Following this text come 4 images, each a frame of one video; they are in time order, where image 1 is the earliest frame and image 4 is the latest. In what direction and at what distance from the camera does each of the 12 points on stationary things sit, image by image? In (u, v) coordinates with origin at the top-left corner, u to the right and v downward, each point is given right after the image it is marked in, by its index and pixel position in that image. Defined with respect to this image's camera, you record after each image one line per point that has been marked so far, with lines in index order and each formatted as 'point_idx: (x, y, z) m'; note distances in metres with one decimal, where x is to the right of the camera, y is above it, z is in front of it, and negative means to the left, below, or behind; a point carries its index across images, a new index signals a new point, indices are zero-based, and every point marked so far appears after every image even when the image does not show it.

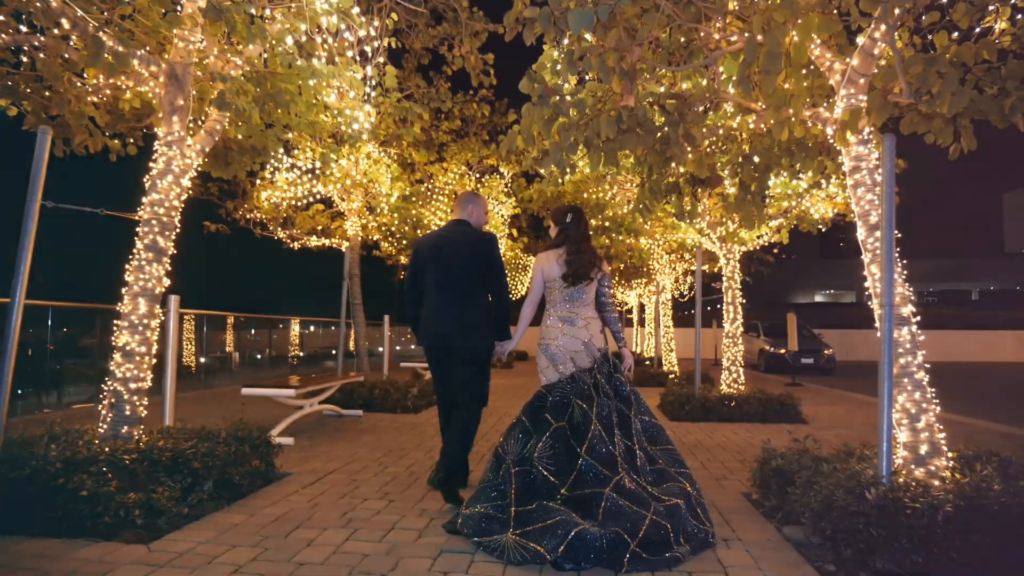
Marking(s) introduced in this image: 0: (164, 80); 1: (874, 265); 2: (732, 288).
0: (-2.6, +1.5, +6.0) m
1: (+2.4, +0.1, +5.4) m
2: (+3.3, 0.0, +12.5) m
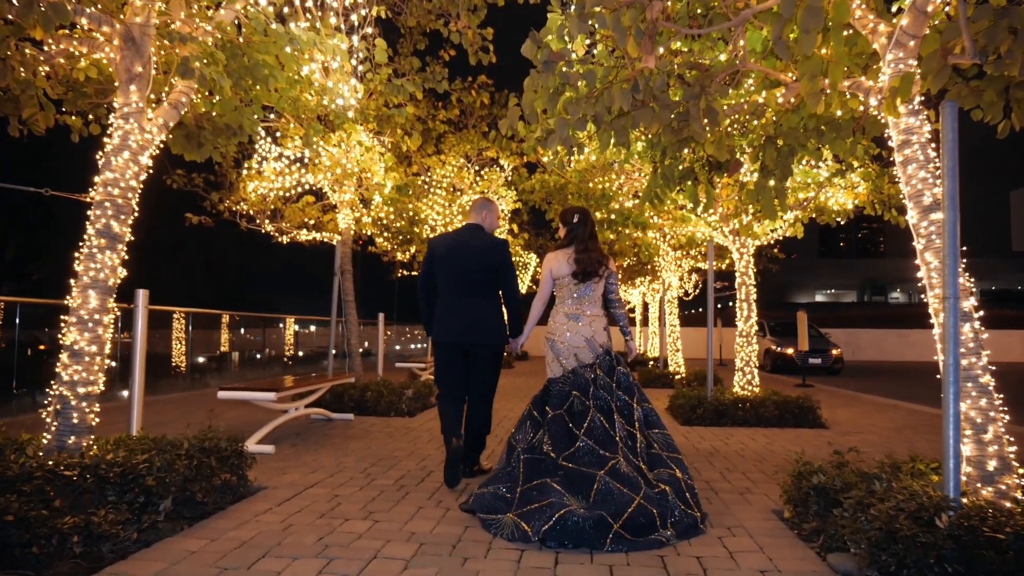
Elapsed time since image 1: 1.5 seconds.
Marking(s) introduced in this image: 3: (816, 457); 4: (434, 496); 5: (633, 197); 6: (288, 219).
0: (-2.5, +1.6, +5.4) m
1: (+2.4, +0.2, +4.7) m
2: (+3.3, +0.1, +11.8) m
3: (+2.8, -1.6, +7.5) m
4: (-0.6, -1.5, +5.9) m
5: (+1.6, +1.2, +11.1) m
6: (-3.5, +1.1, +12.8) m
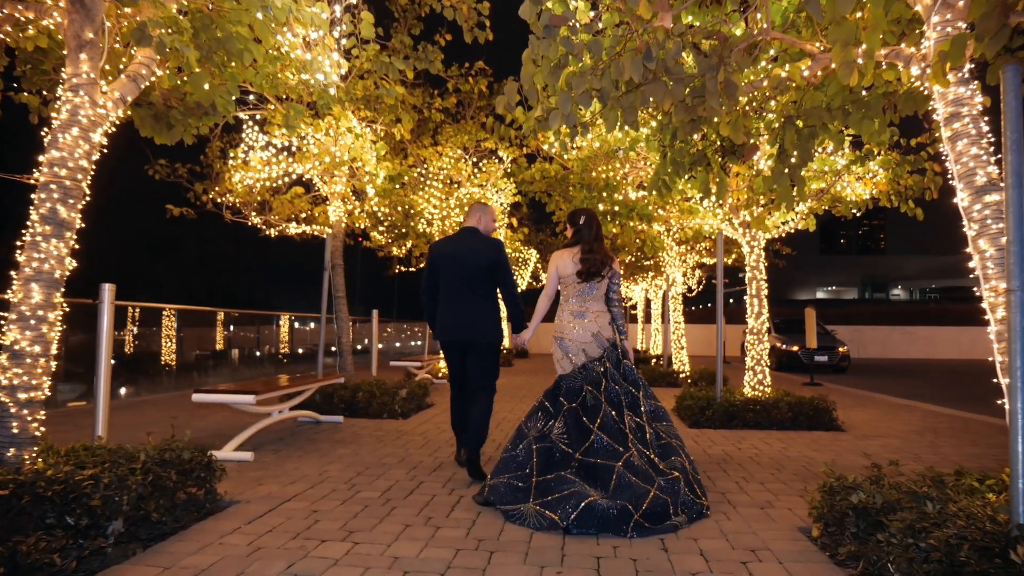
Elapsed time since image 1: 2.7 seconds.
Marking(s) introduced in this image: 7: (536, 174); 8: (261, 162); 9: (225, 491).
0: (-2.6, +1.6, +4.8) m
1: (+2.4, +0.2, +4.1) m
2: (+3.3, +0.1, +11.2) m
3: (+2.7, -1.5, +6.9) m
4: (-0.6, -1.4, +5.3) m
5: (+1.6, +1.3, +10.5) m
6: (-3.5, +1.1, +12.2) m
7: (+0.3, +1.6, +11.5) m
8: (-3.4, +1.7, +11.2) m
9: (-2.0, -1.4, +5.7) m
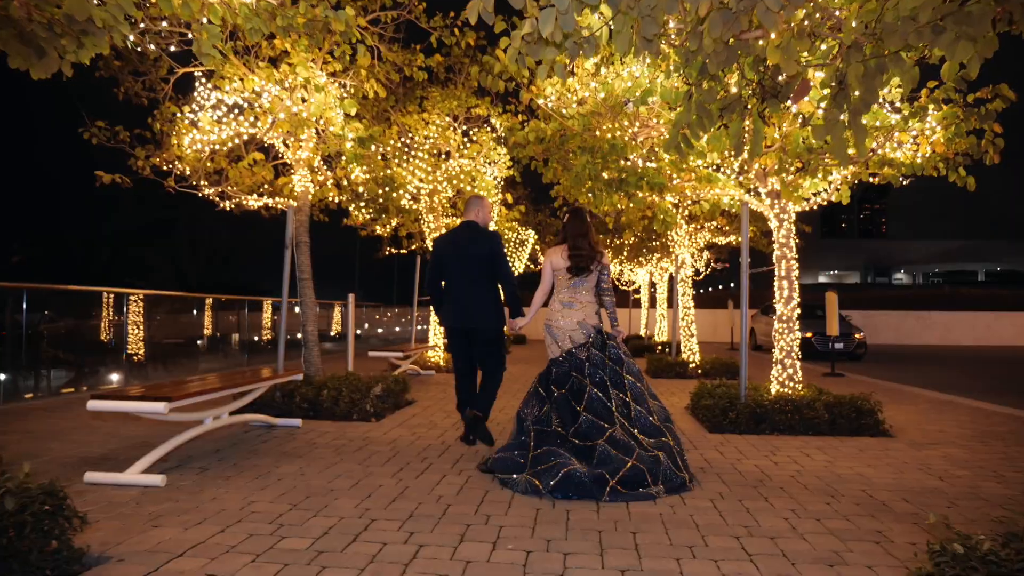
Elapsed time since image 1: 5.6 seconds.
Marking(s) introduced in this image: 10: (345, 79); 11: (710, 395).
0: (-2.7, +1.7, +3.2) m
1: (+2.2, +0.3, +2.6) m
2: (+3.2, +0.4, +9.7) m
3: (+2.6, -1.4, +5.4) m
4: (-0.7, -1.3, +3.8) m
5: (+1.5, +1.5, +8.9) m
6: (-3.6, +1.4, +10.7) m
7: (+0.2, +1.8, +9.9) m
8: (-3.5, +1.9, +9.7) m
9: (-2.1, -1.3, +4.2) m
10: (-2.0, +2.5, +9.7) m
11: (+2.2, -1.2, +9.3) m
